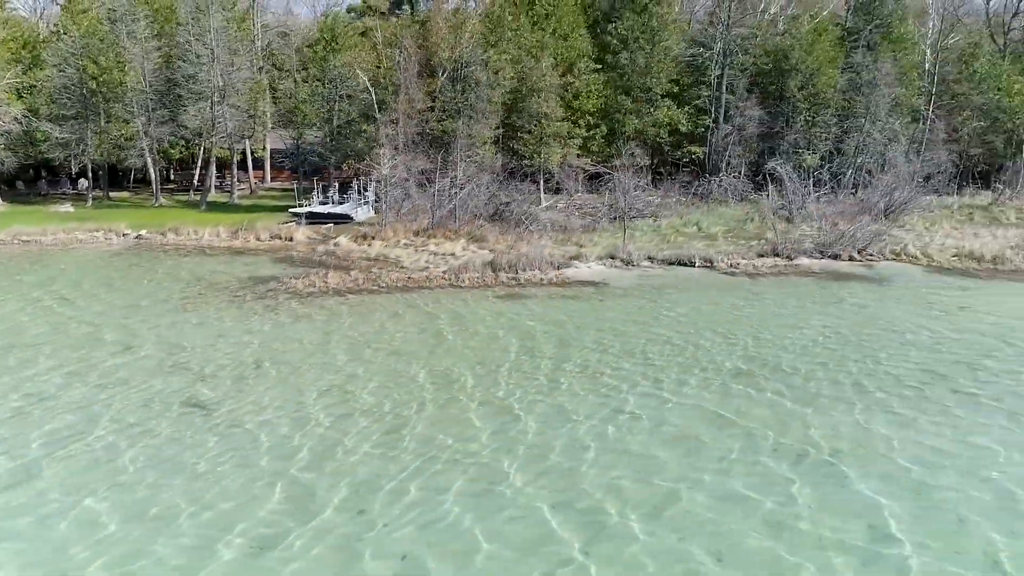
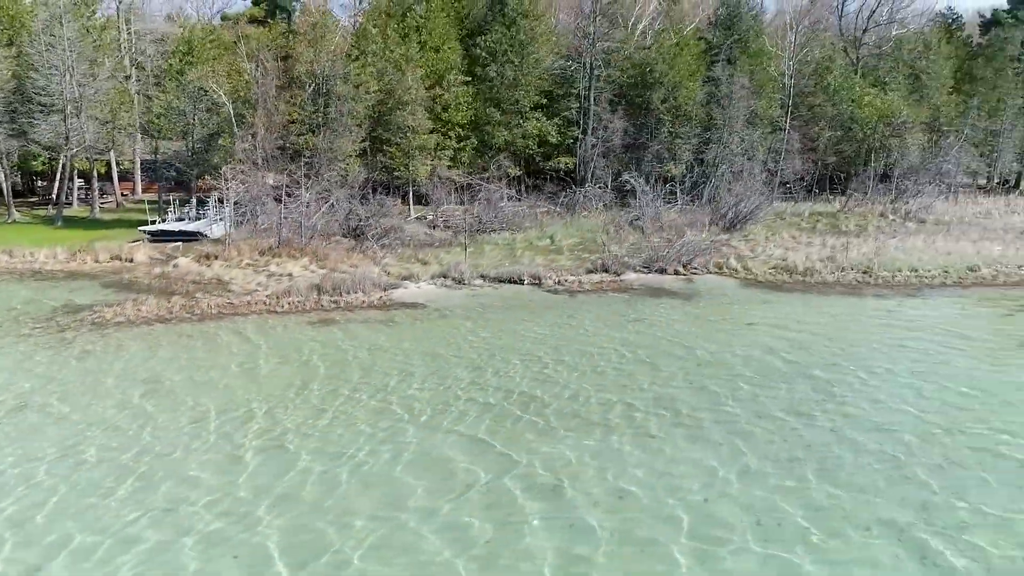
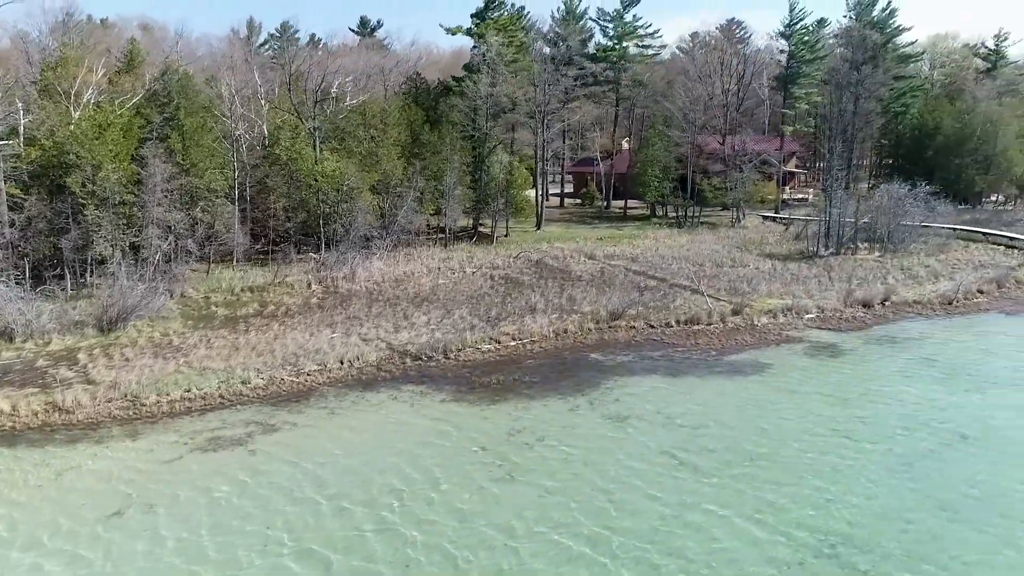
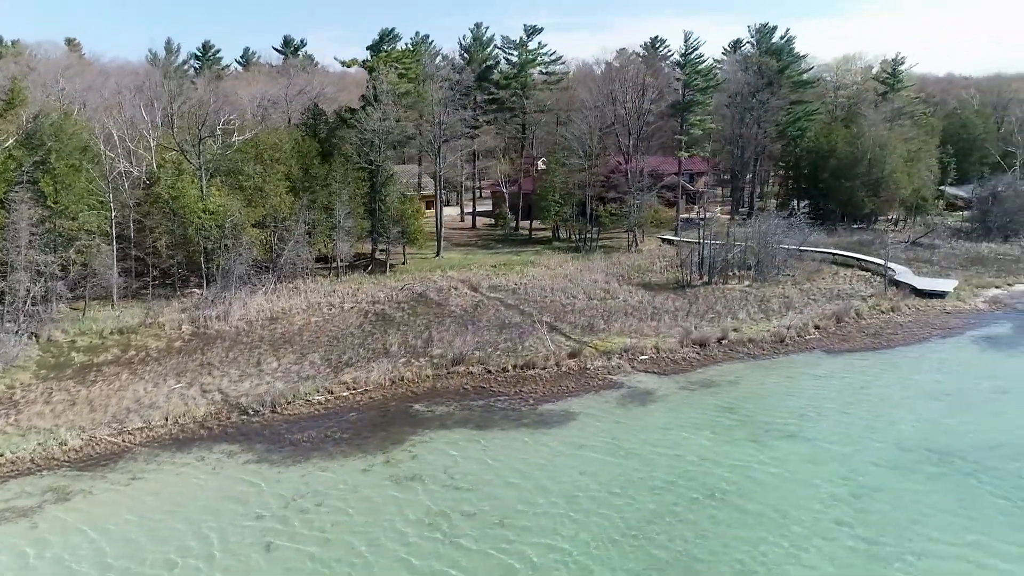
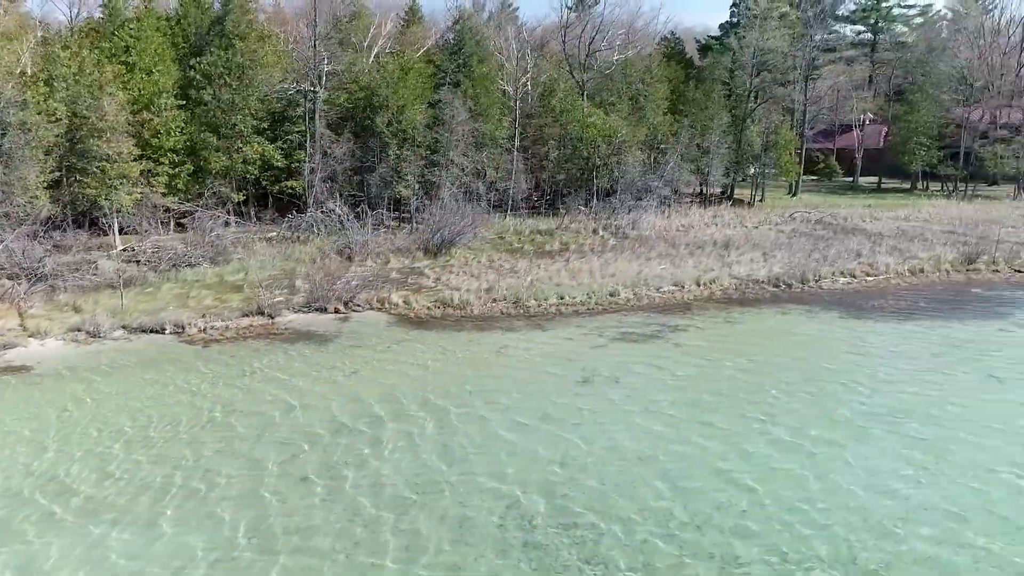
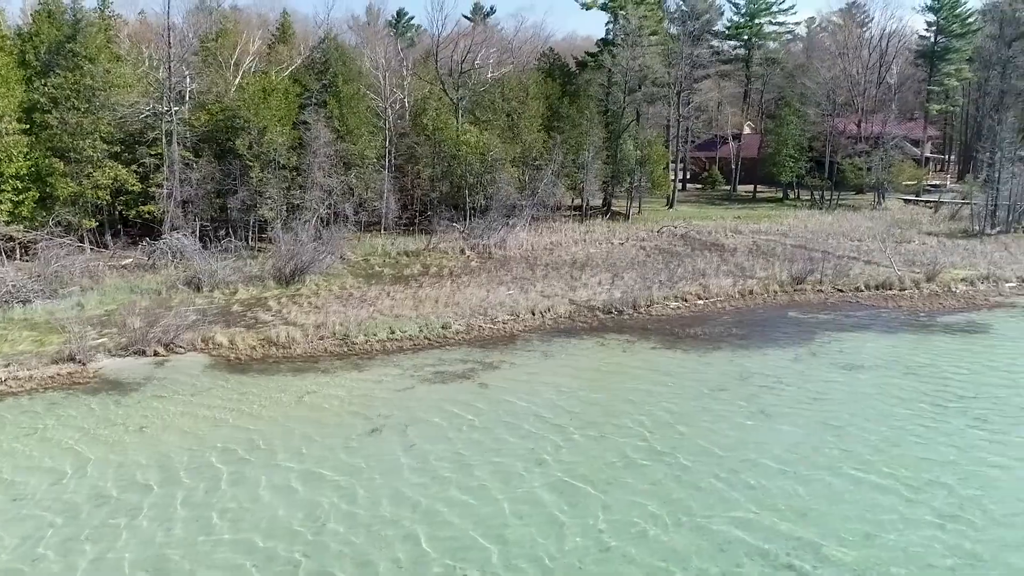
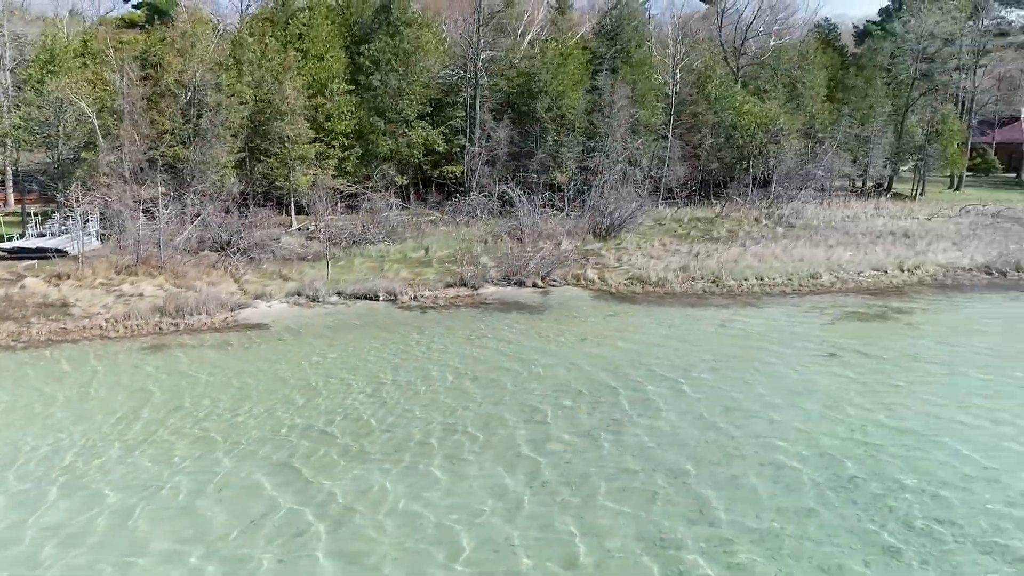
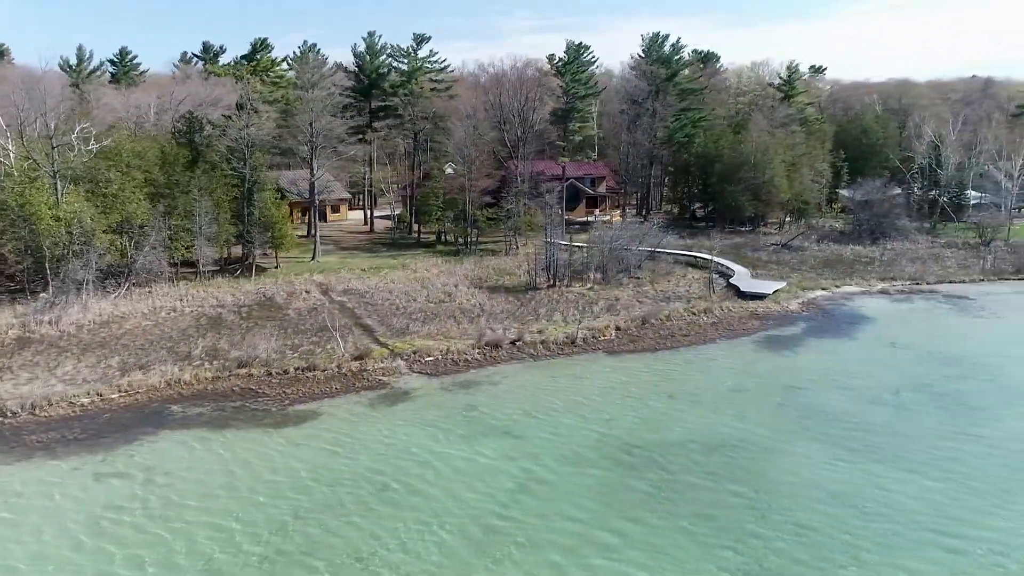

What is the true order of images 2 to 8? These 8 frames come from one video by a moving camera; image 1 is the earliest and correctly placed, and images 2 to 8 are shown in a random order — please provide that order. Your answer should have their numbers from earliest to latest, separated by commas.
2, 7, 5, 6, 3, 4, 8
